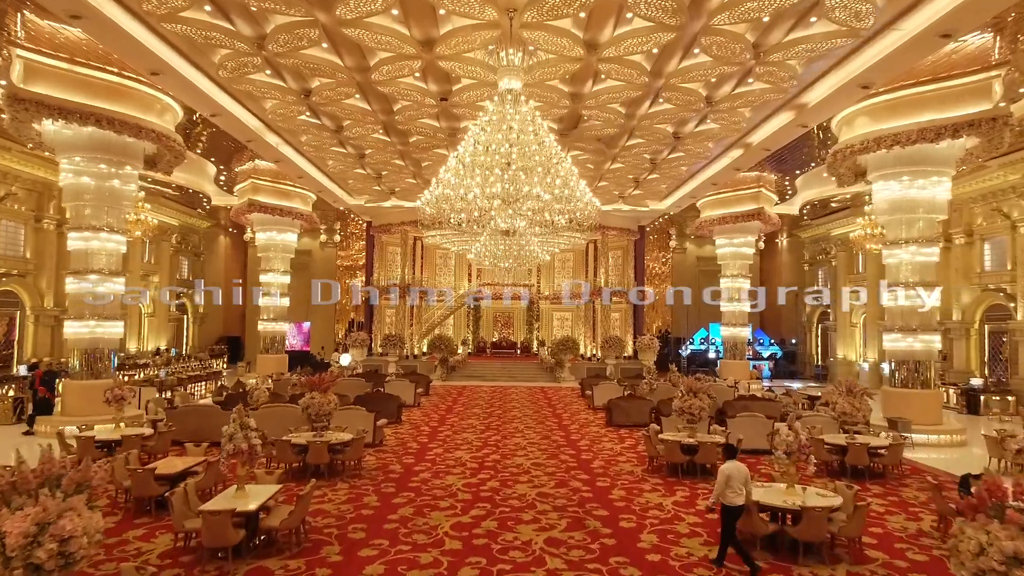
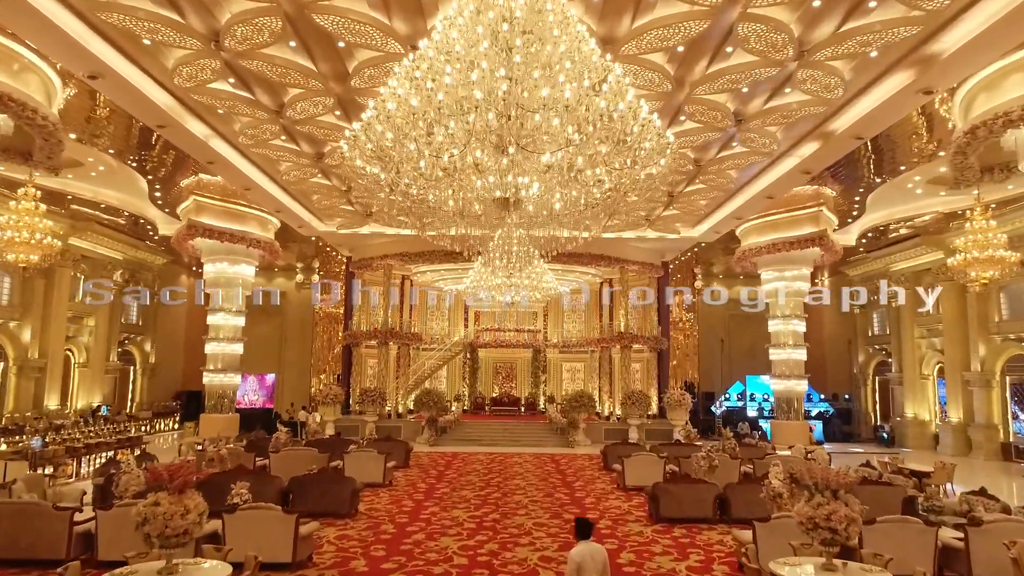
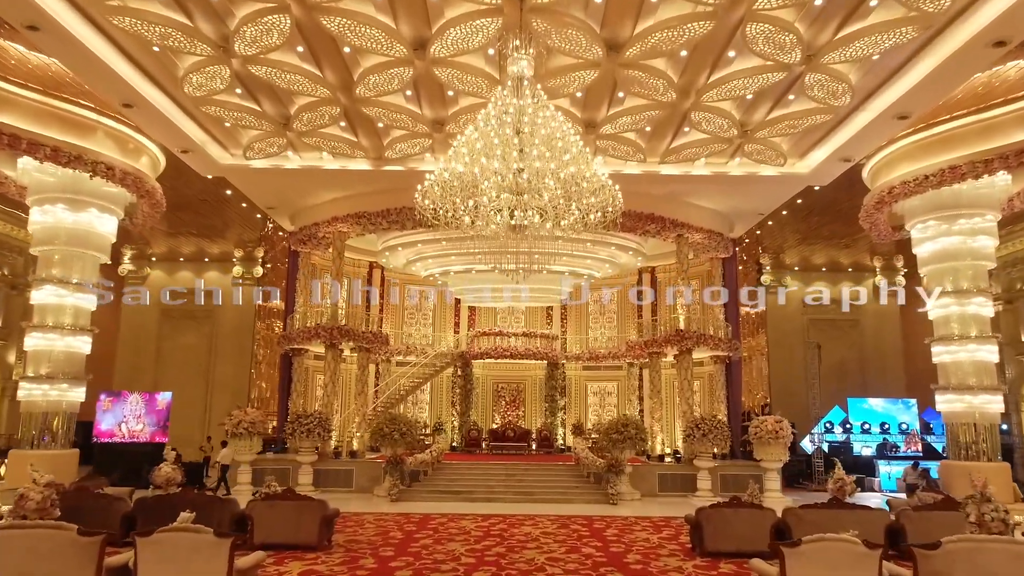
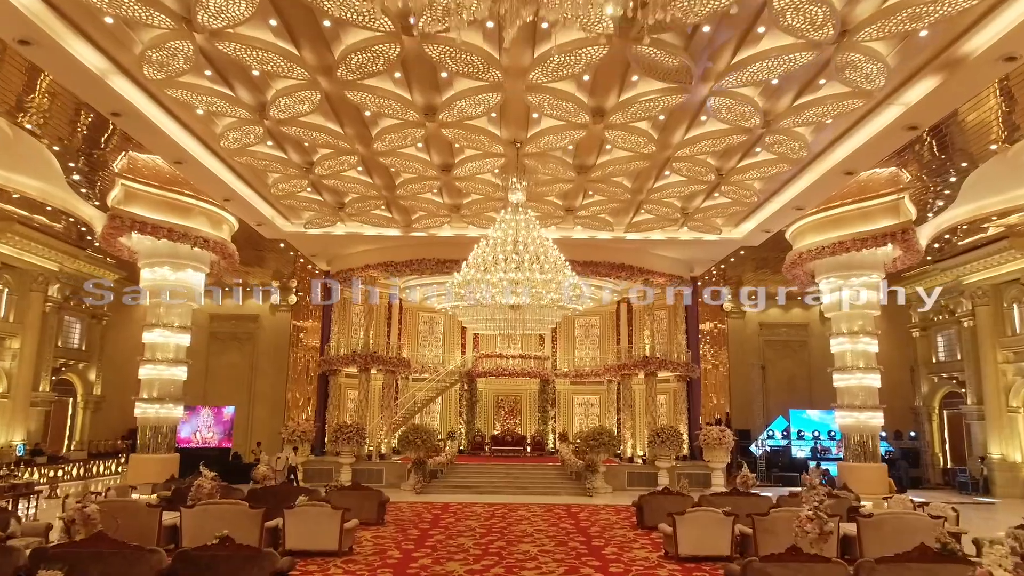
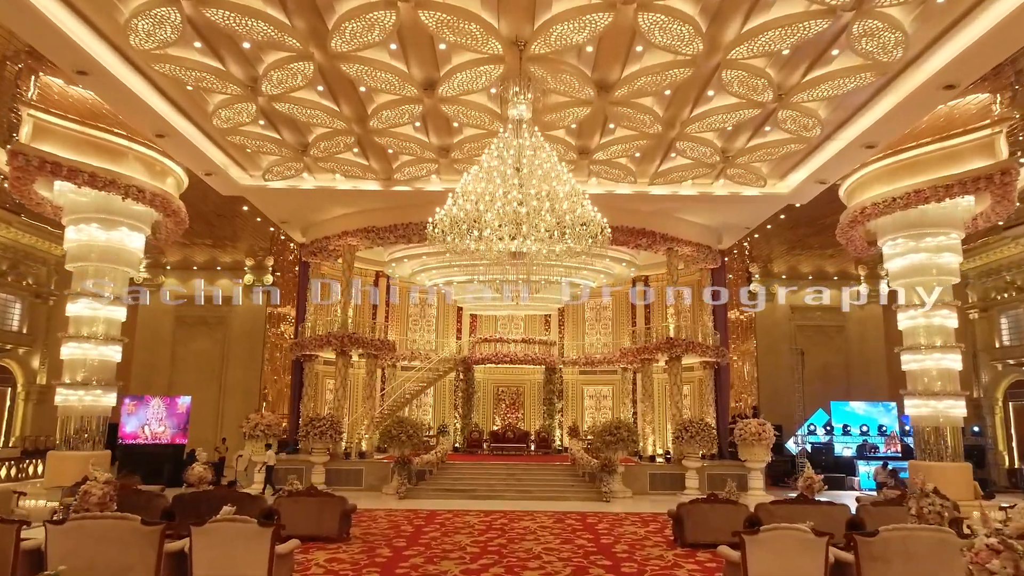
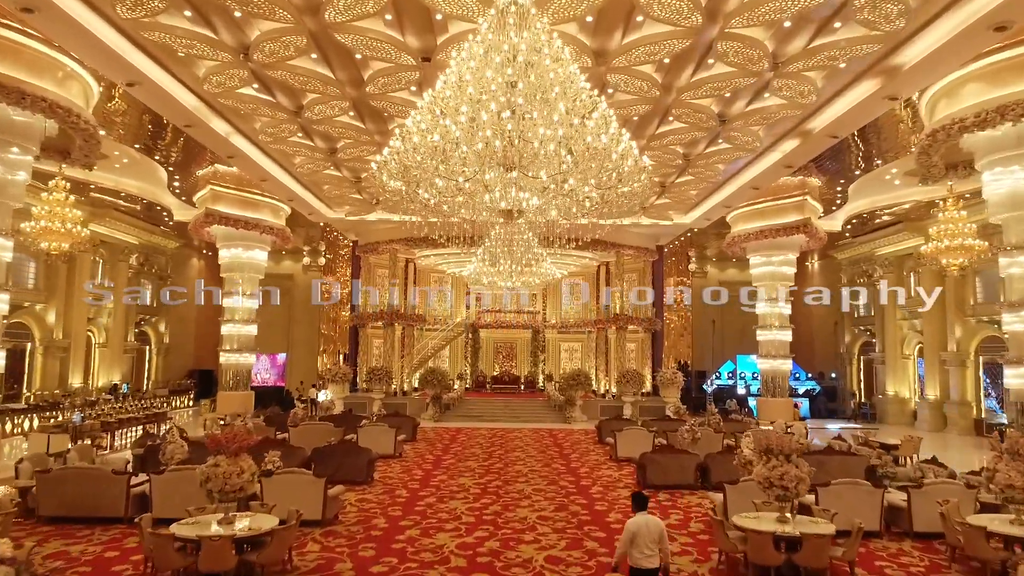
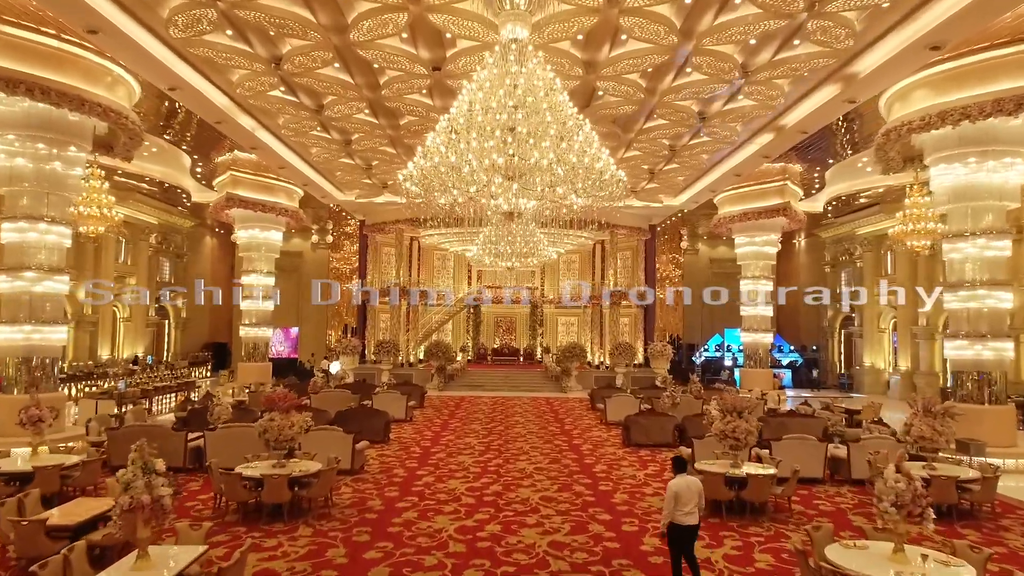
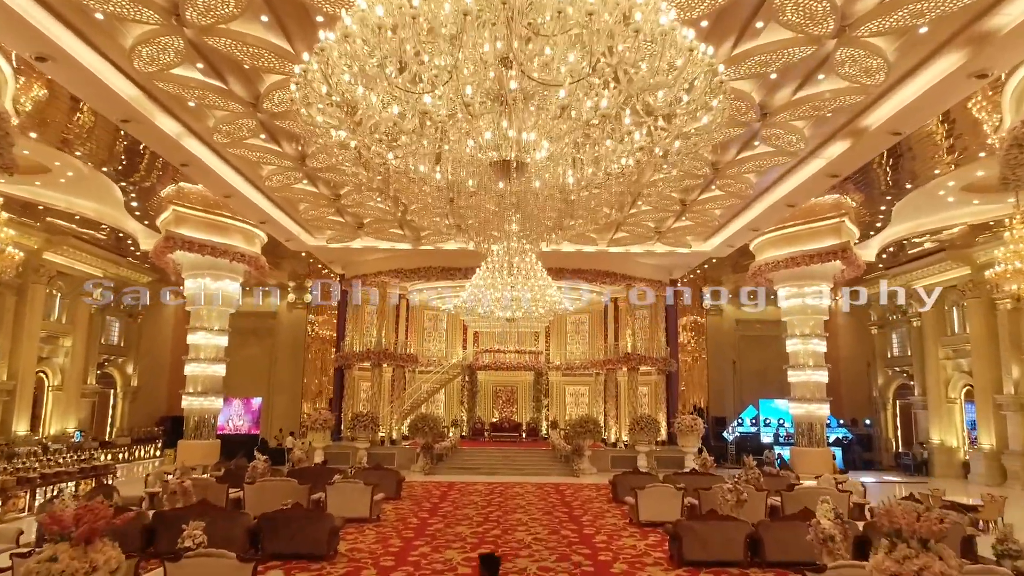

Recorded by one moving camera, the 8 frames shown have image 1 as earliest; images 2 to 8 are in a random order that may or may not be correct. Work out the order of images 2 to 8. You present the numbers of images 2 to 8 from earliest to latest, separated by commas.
7, 6, 2, 8, 4, 5, 3
